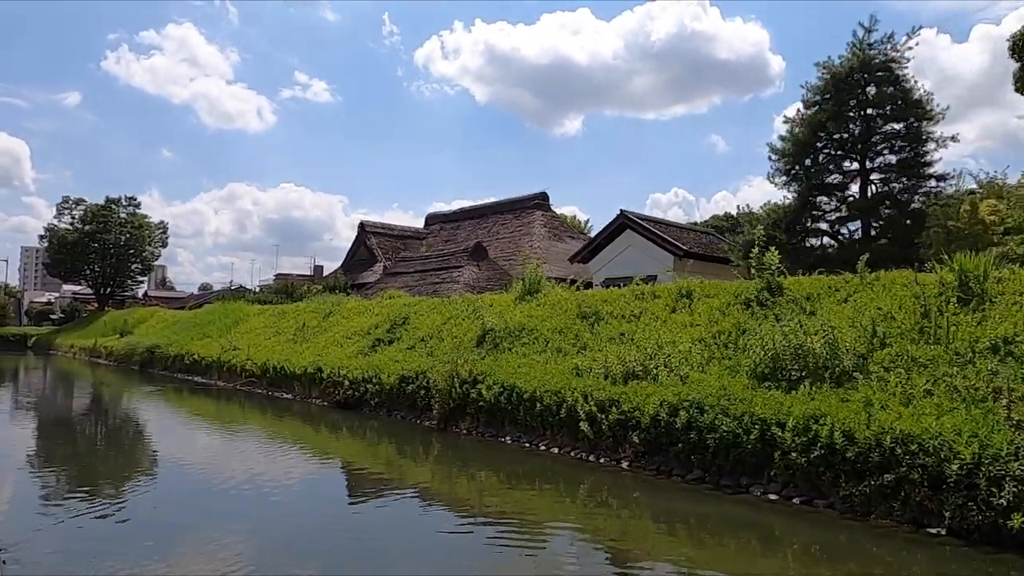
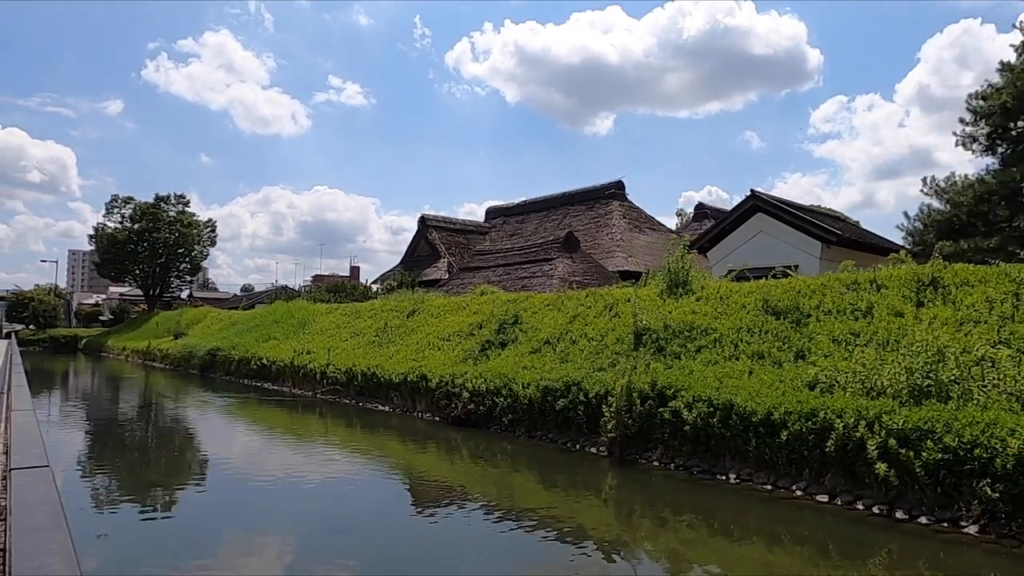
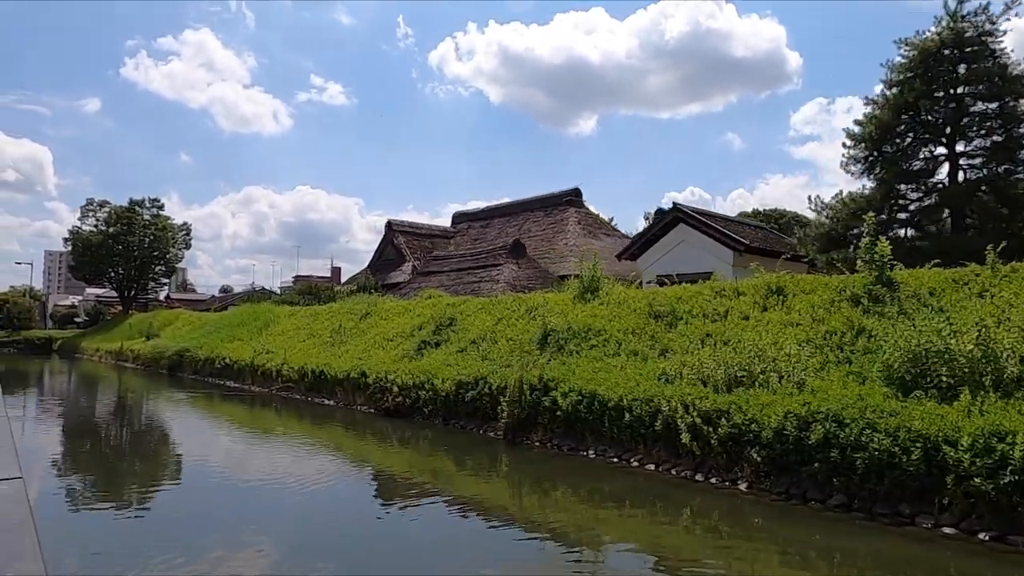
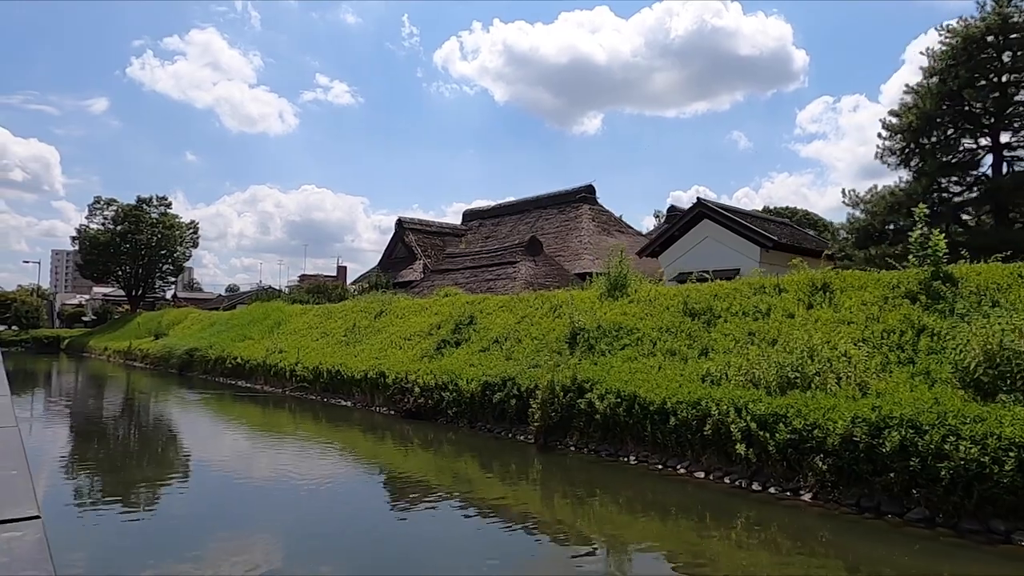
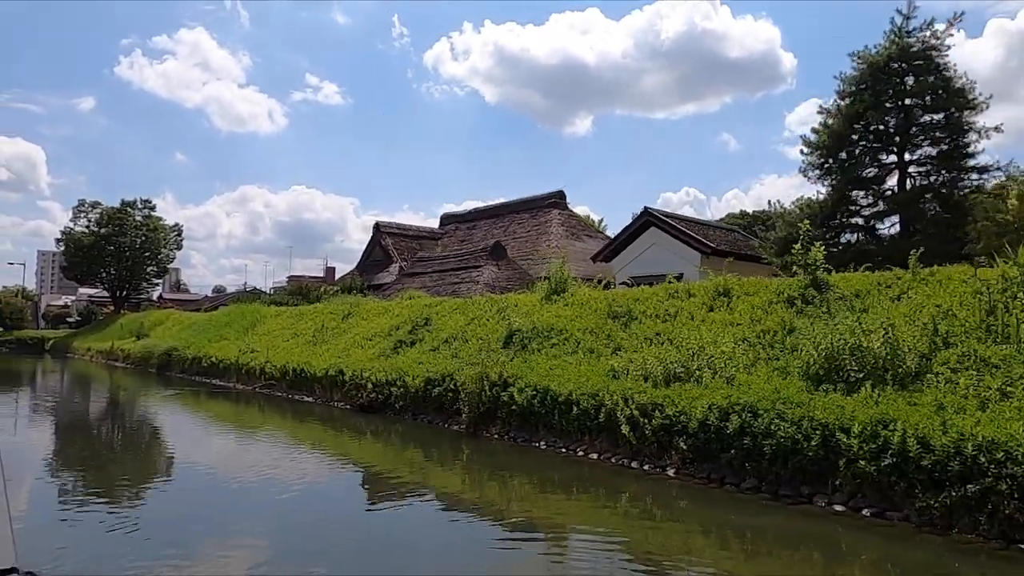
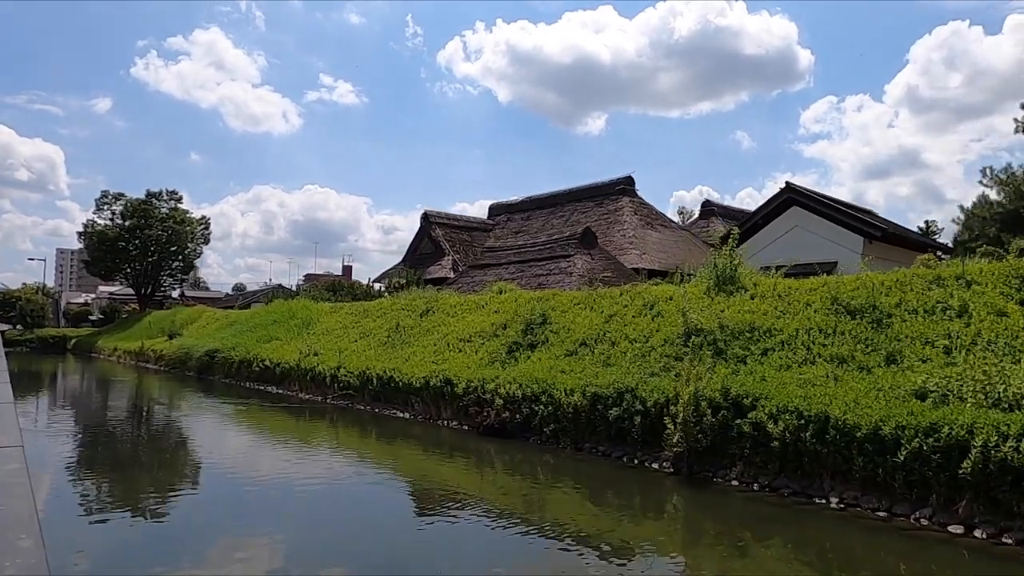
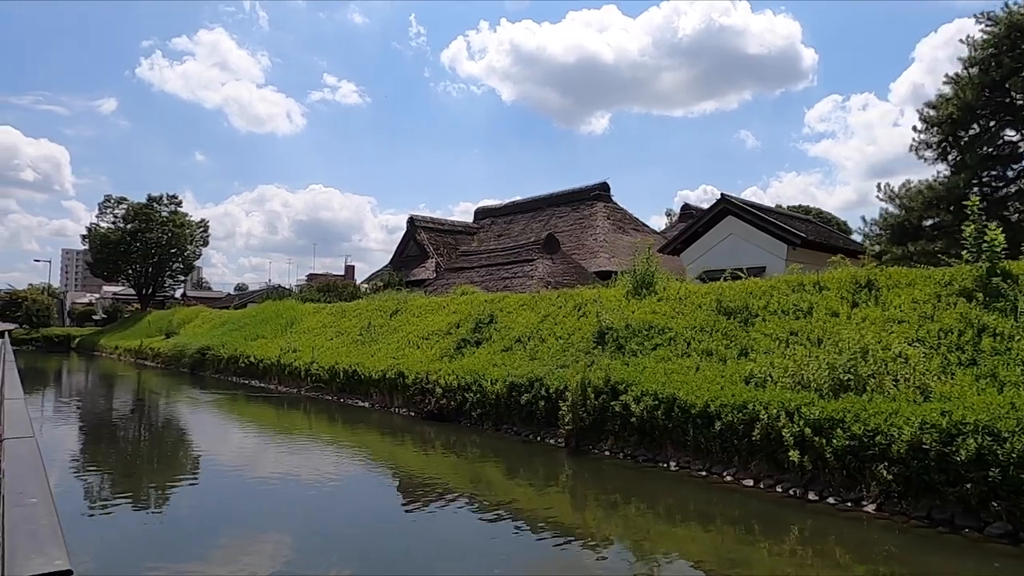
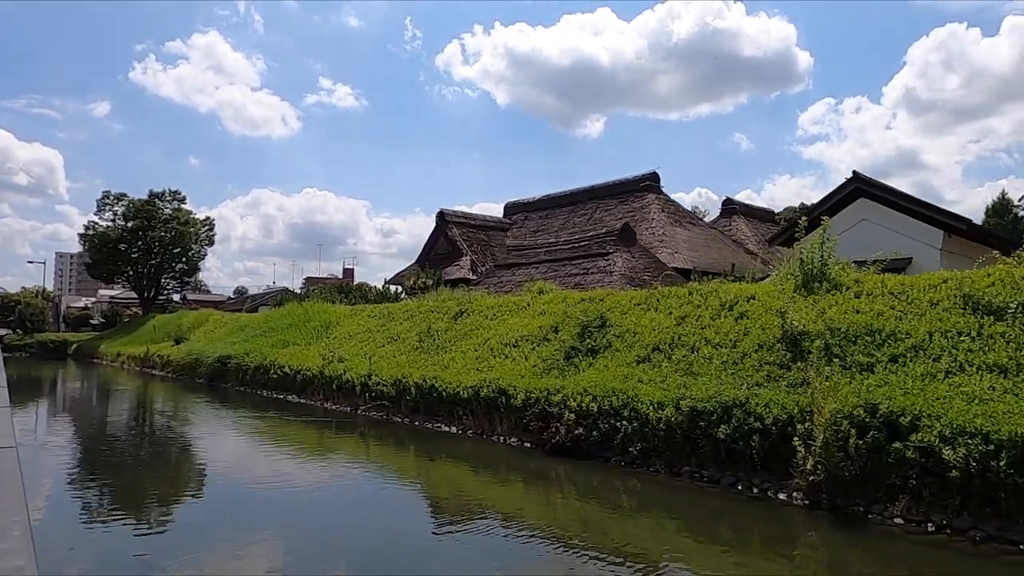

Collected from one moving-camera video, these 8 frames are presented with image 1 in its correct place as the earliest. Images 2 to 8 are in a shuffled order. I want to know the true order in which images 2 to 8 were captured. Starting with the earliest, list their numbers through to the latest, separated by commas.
5, 3, 4, 7, 2, 6, 8
